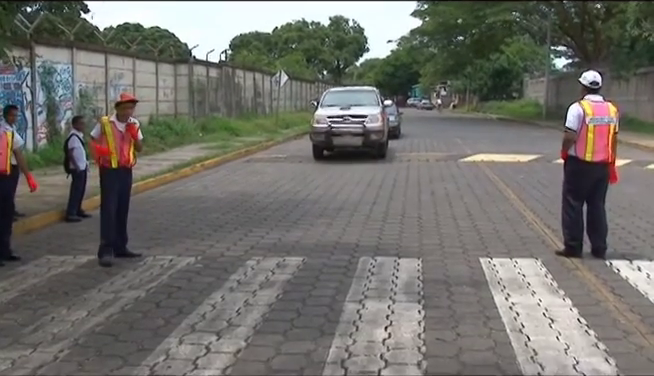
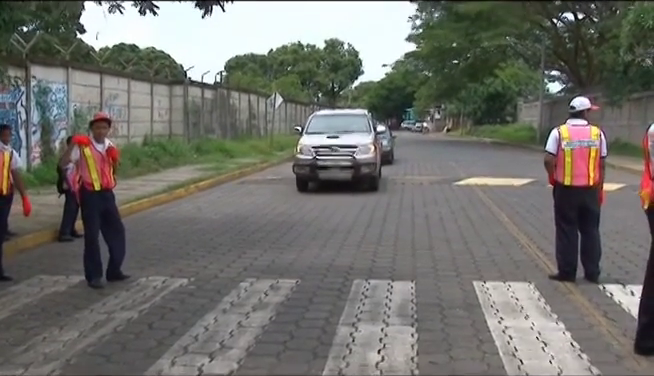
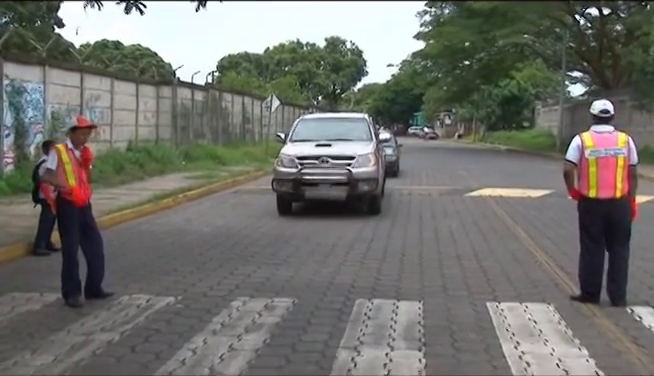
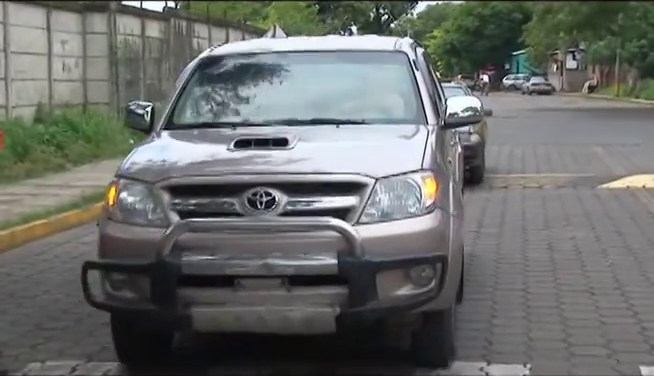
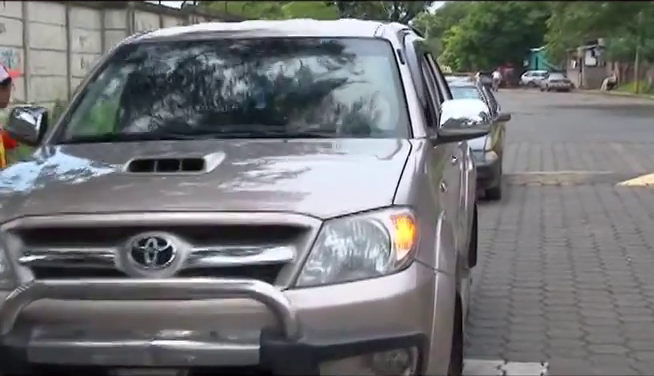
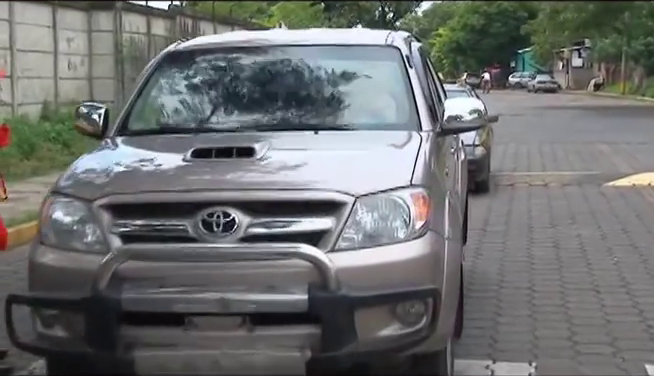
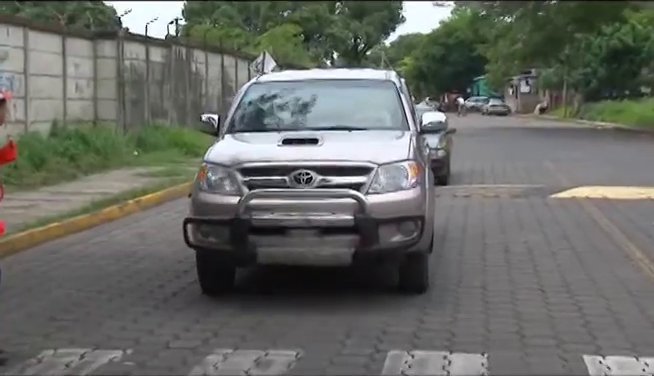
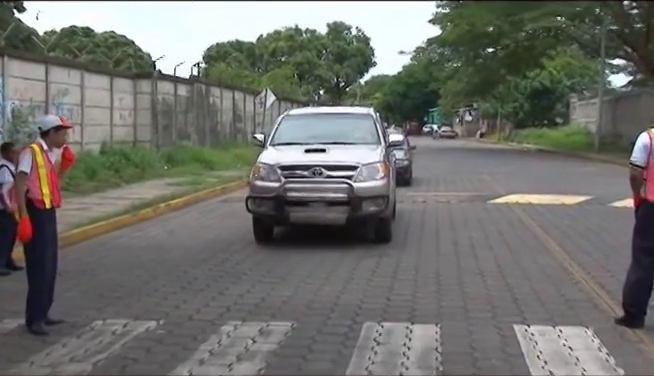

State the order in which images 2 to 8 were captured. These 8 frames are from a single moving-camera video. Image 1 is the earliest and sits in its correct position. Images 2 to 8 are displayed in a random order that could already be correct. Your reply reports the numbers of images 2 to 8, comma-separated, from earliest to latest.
2, 3, 8, 7, 4, 6, 5
